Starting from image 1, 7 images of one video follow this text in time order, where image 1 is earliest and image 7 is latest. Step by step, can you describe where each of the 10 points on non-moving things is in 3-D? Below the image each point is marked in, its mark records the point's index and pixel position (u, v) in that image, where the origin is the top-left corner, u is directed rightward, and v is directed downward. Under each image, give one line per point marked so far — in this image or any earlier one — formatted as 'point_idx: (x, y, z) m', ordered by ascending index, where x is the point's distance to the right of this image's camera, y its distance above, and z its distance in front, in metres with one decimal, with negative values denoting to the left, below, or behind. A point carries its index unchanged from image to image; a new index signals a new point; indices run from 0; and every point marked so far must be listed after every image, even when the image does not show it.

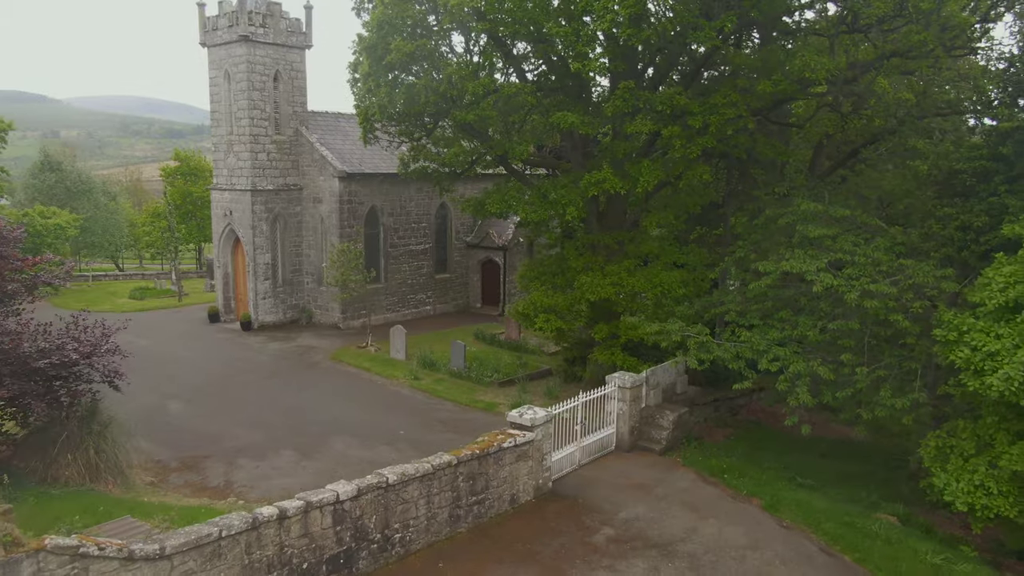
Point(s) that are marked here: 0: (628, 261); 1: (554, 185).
0: (+2.7, +0.6, +18.4) m
1: (+1.0, +2.4, +18.3) m
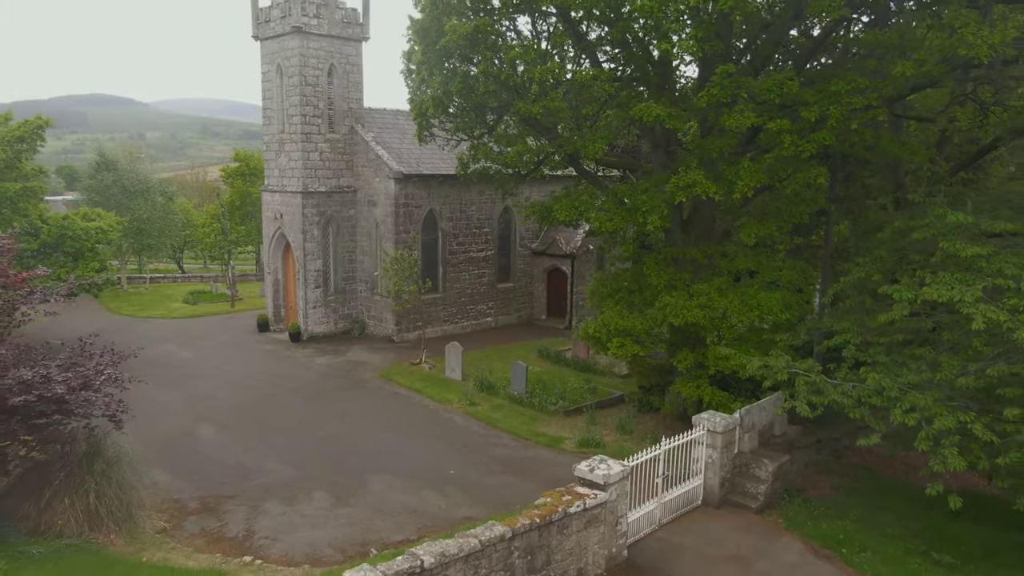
0: (+4.1, +0.2, +15.6) m
1: (+2.4, +2.0, +15.7) m
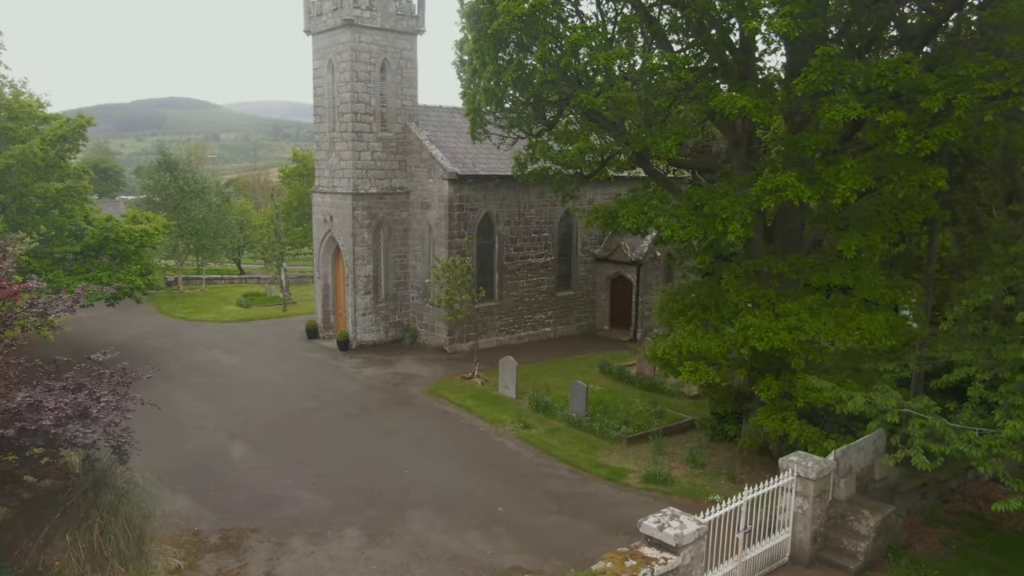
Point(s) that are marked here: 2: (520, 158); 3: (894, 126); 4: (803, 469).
0: (+5.2, -0.1, +13.5) m
1: (+3.5, +1.7, +13.8) m
2: (+0.2, +3.2, +19.1) m
3: (+5.4, +2.3, +11.0) m
4: (+4.3, -2.7, +11.7) m
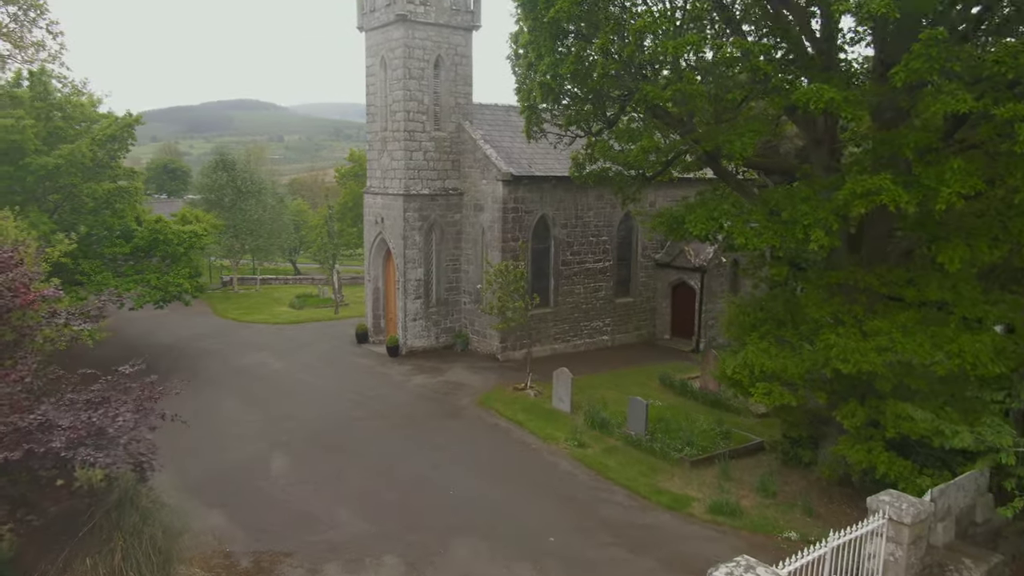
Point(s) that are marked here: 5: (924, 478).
0: (+6.0, -0.4, +12.1) m
1: (+4.4, +1.5, +12.4) m
2: (+1.5, +3.0, +17.9) m
3: (+6.1, +2.0, +9.5) m
4: (+5.0, -2.9, +10.3) m
5: (+6.1, -2.8, +11.6) m
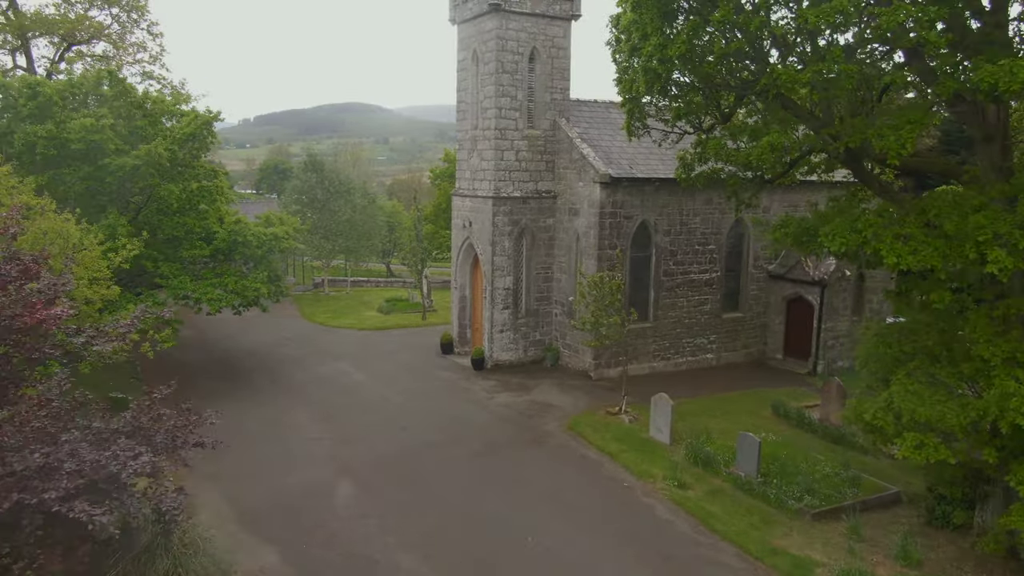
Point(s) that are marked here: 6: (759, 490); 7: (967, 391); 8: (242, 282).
0: (+7.2, -0.8, +9.4) m
1: (+5.6, +1.1, +10.0) m
2: (+3.5, +2.6, +15.8) m
3: (+7.0, +1.6, +6.9) m
4: (+5.9, -3.3, +7.7) m
5: (+7.2, -3.2, +9.0) m
6: (+4.5, -3.7, +14.3) m
7: (+6.4, -1.4, +11.0) m
8: (-6.8, +0.1, +19.6) m
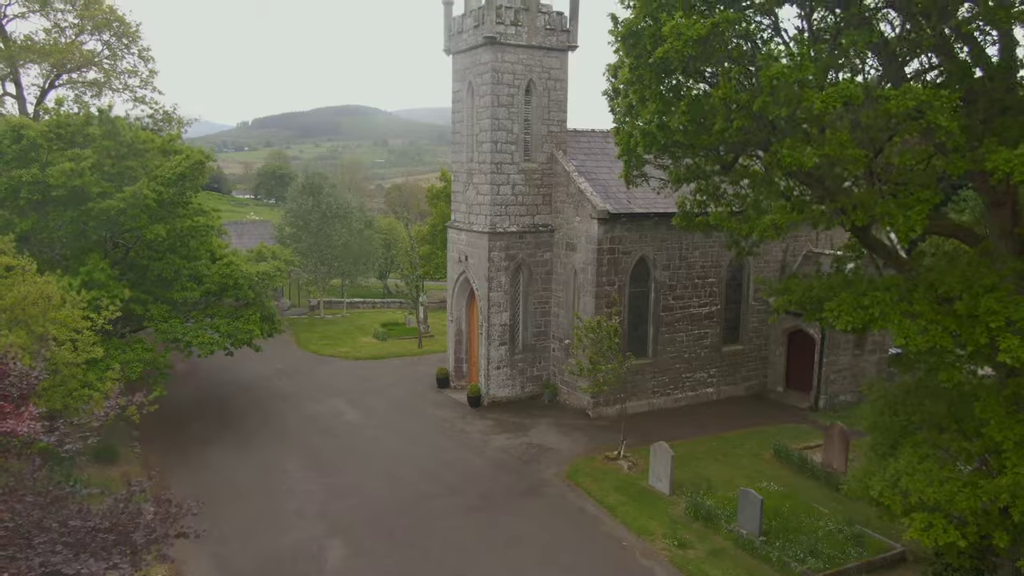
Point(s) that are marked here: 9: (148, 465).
0: (+7.1, -1.8, +9.1) m
1: (+5.6, +0.1, +9.6) m
2: (+3.4, +1.6, +15.4) m
3: (+6.9, +0.6, +6.5) m
4: (+5.8, -4.3, +7.4) m
5: (+7.1, -4.2, +8.6) m
6: (+4.5, -4.7, +14.0) m
7: (+6.3, -2.4, +10.6) m
8: (-6.9, -0.9, +19.3) m
9: (-8.1, -3.9, +17.3) m
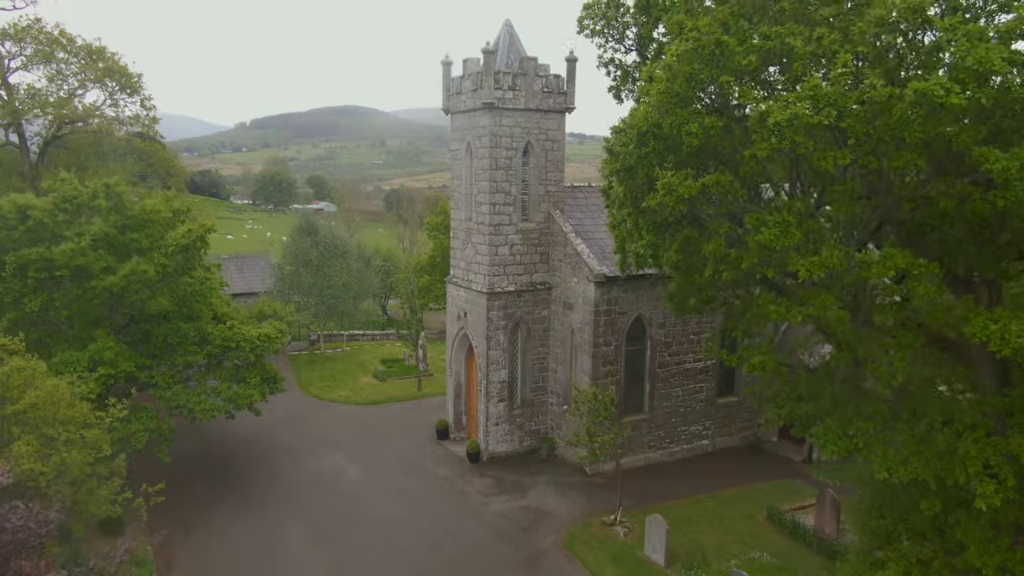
0: (+7.1, -3.5, +9.4) m
1: (+5.5, -1.6, +10.0) m
2: (+3.4, 0.0, +15.8) m
3: (+6.8, -1.1, +6.9) m
4: (+5.8, -6.0, +7.8) m
5: (+7.1, -5.9, +9.0) m
6: (+4.4, -6.4, +14.4) m
7: (+6.3, -4.1, +11.0) m
8: (-7.0, -2.6, +19.6) m
9: (-8.1, -5.6, +17.7) m
